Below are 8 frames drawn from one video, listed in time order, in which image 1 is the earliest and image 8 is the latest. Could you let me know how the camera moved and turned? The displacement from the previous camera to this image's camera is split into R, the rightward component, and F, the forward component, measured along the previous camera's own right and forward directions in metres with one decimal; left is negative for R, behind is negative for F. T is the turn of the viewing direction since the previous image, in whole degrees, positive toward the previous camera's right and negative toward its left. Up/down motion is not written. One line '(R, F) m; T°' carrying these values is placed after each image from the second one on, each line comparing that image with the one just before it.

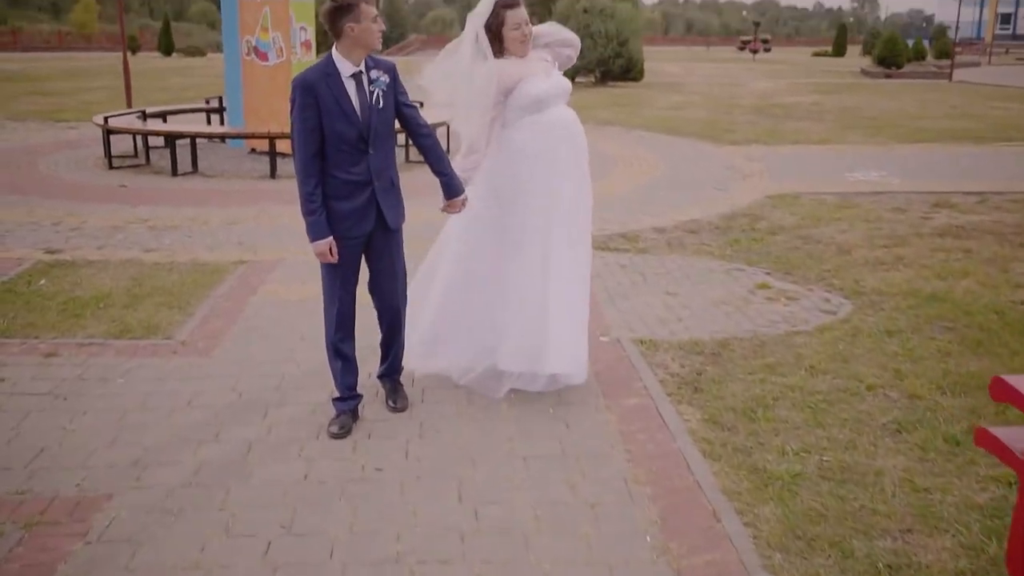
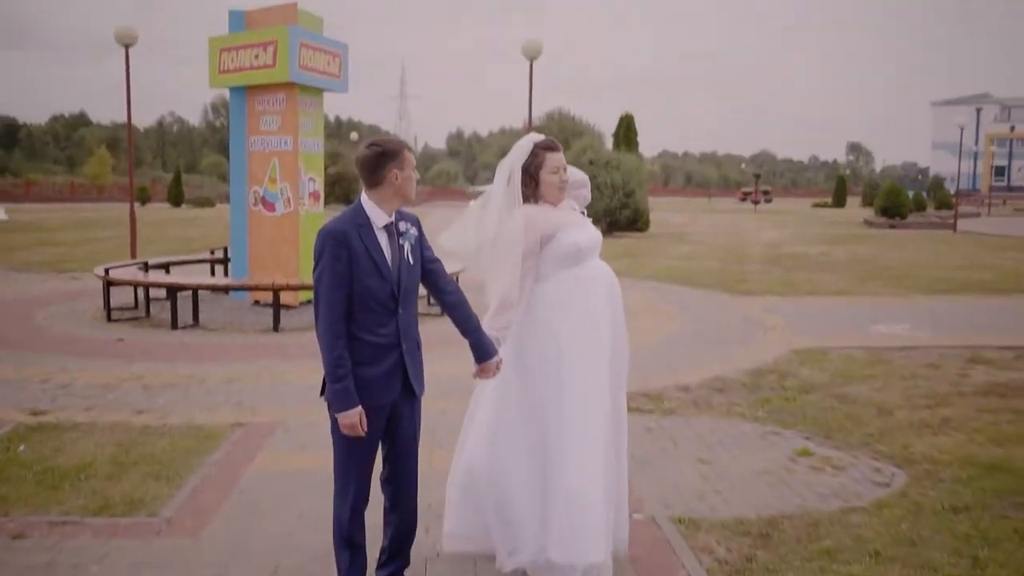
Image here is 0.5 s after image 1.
(-0.1, +0.3) m; 0°
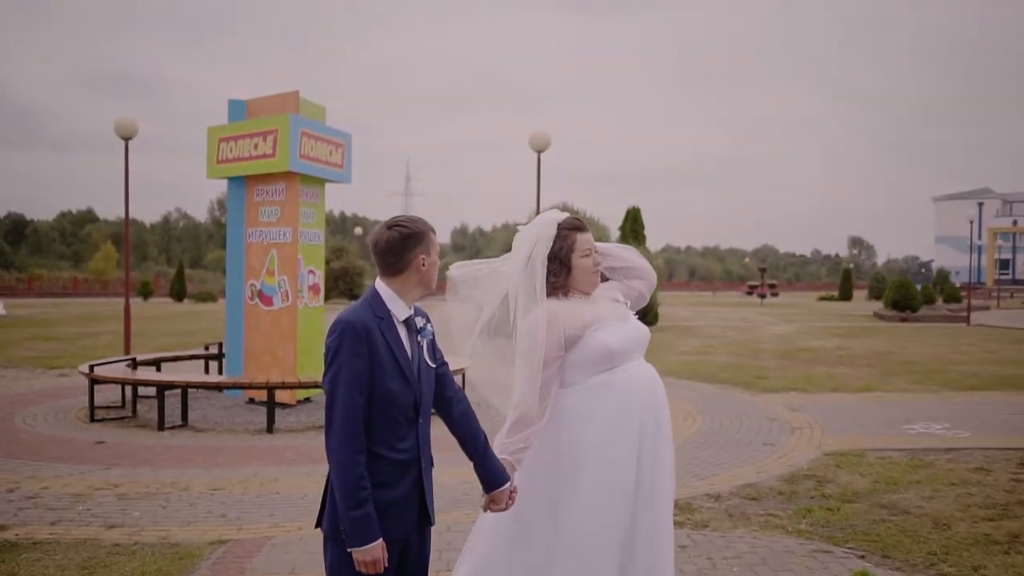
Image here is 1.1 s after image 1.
(-0.1, +0.4) m; 0°
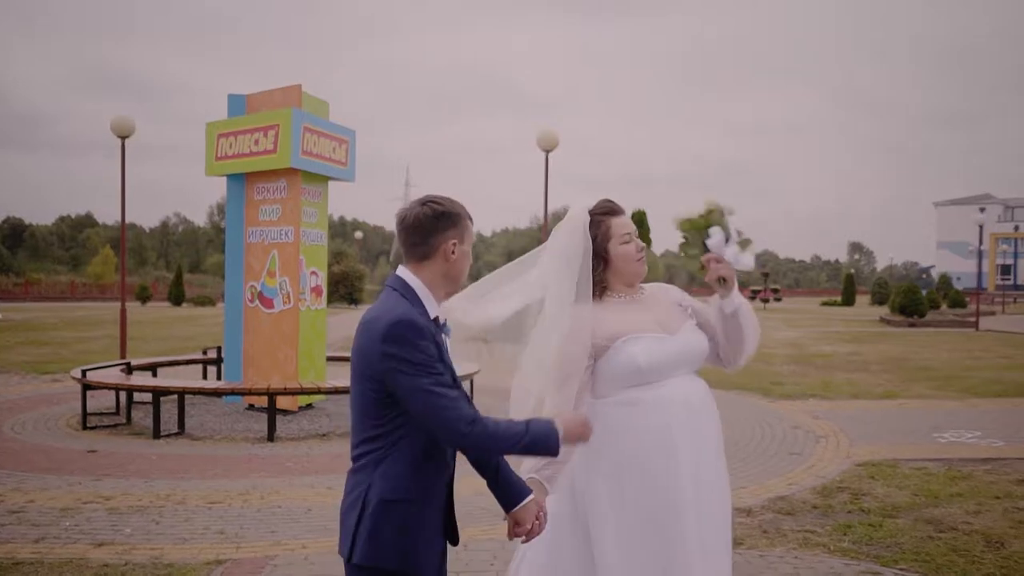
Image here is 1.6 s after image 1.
(-0.1, +0.4) m; 0°
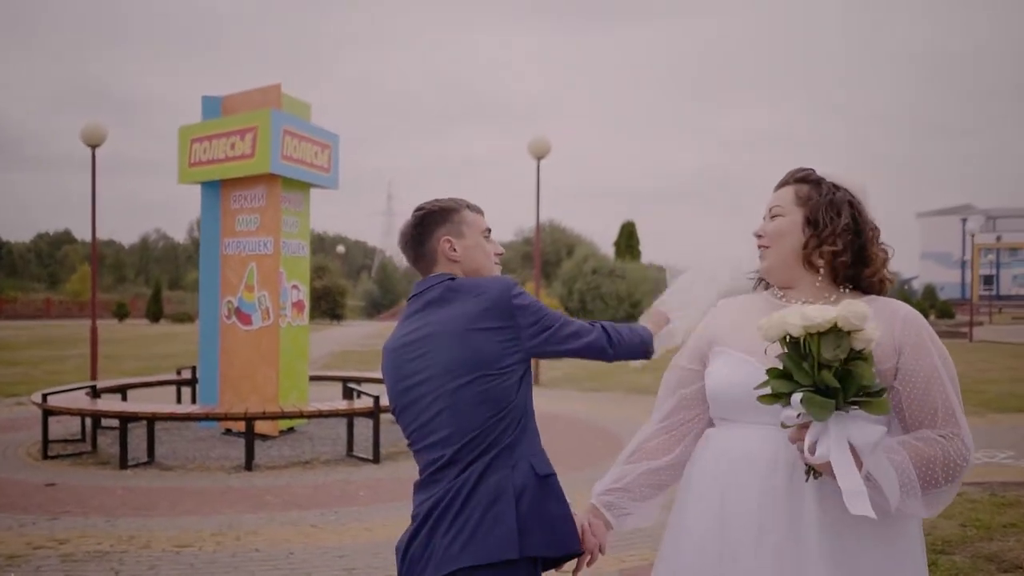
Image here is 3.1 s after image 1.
(-0.1, +0.6) m; +1°
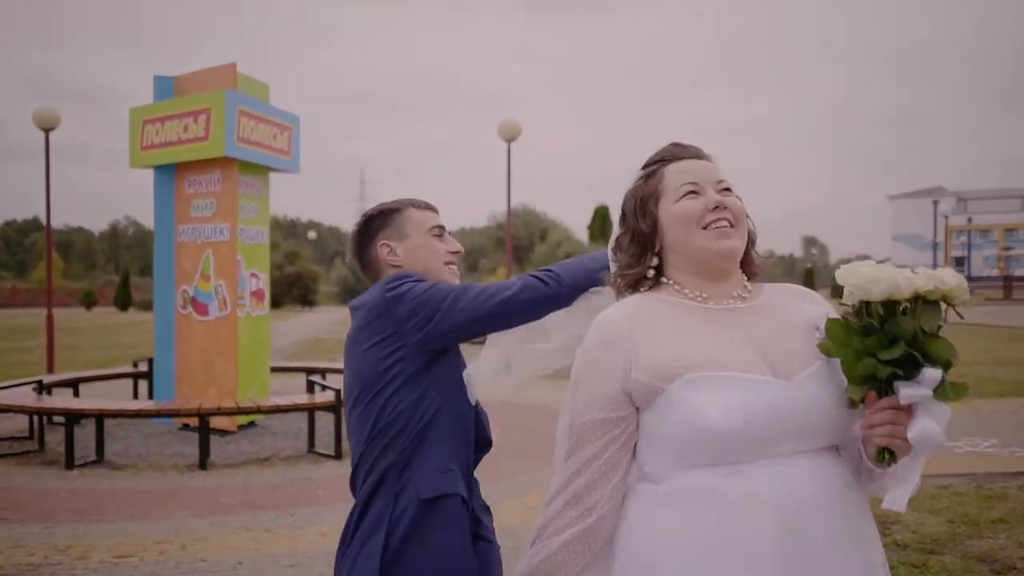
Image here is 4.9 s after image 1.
(+0.1, +0.3) m; +2°
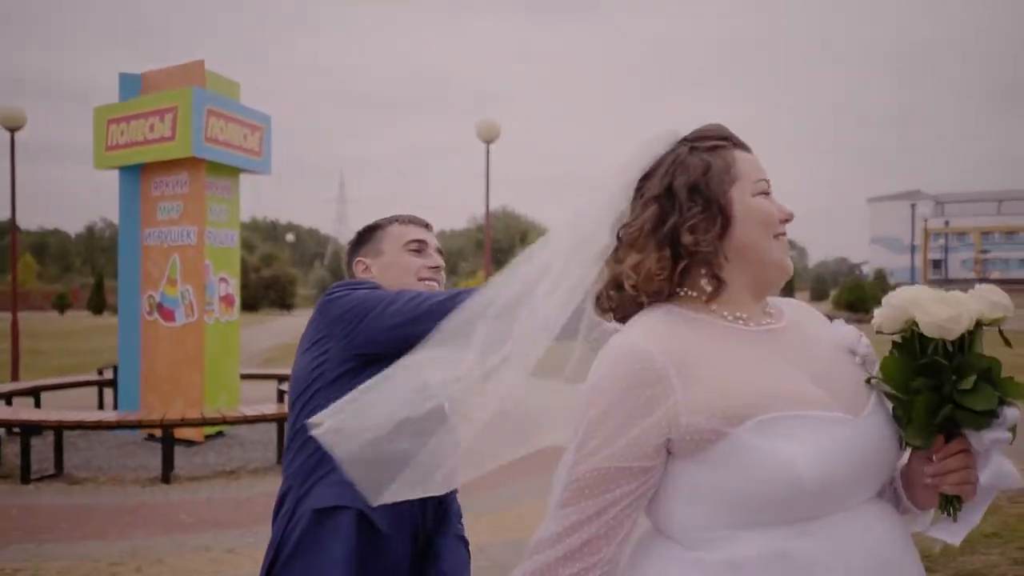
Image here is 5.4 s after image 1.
(0.0, +0.2) m; +1°
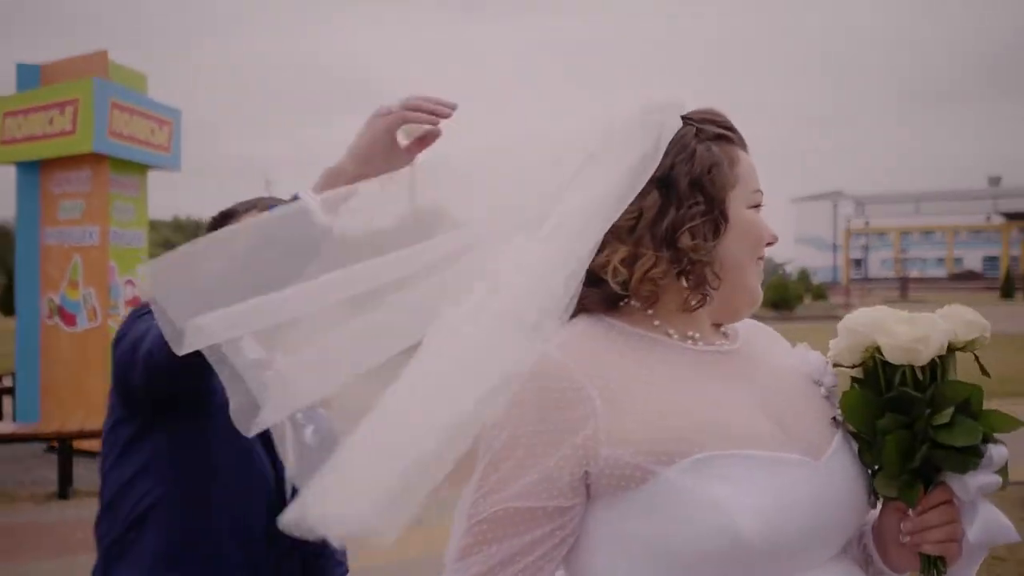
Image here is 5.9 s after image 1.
(+0.1, +0.2) m; +5°
